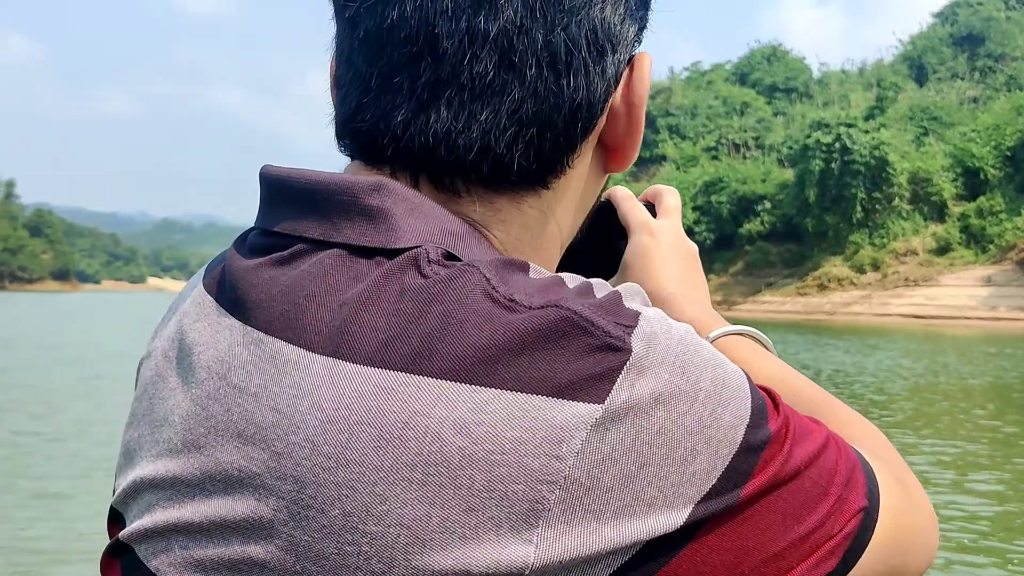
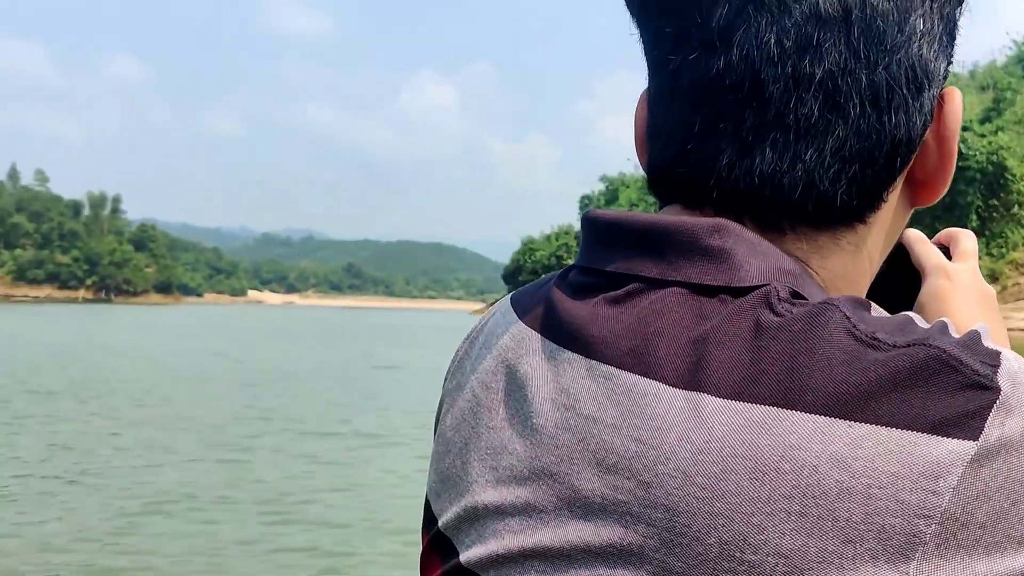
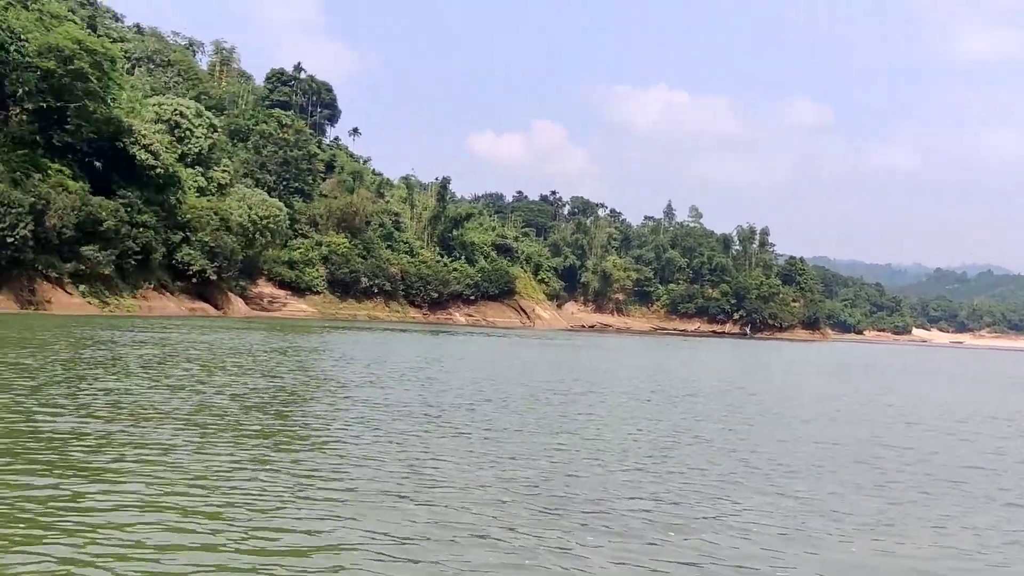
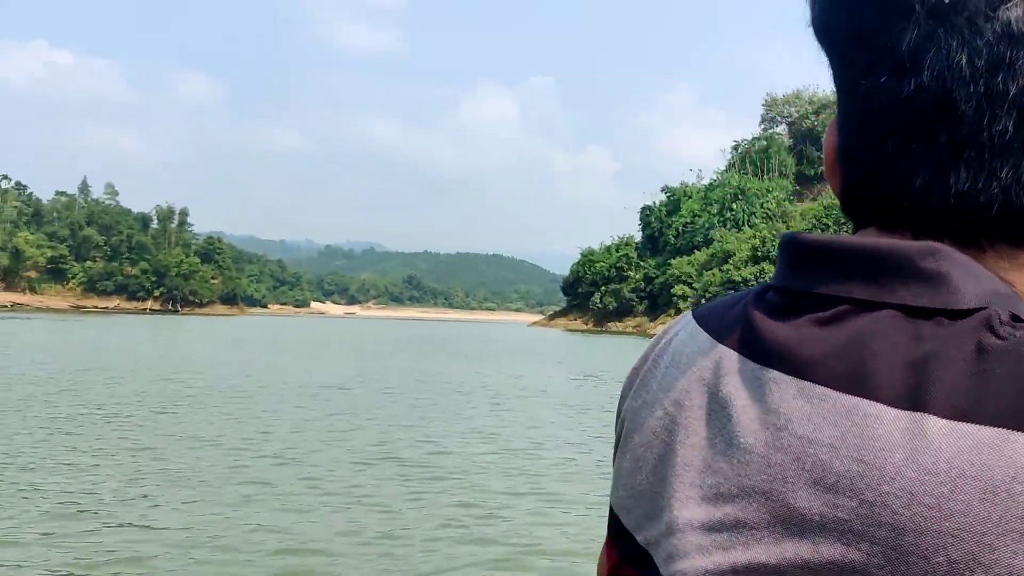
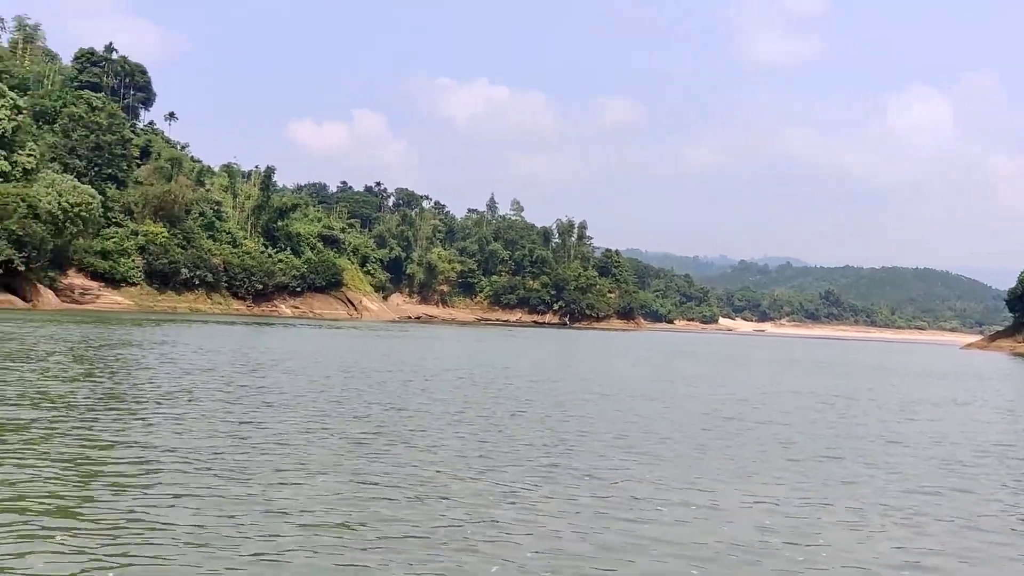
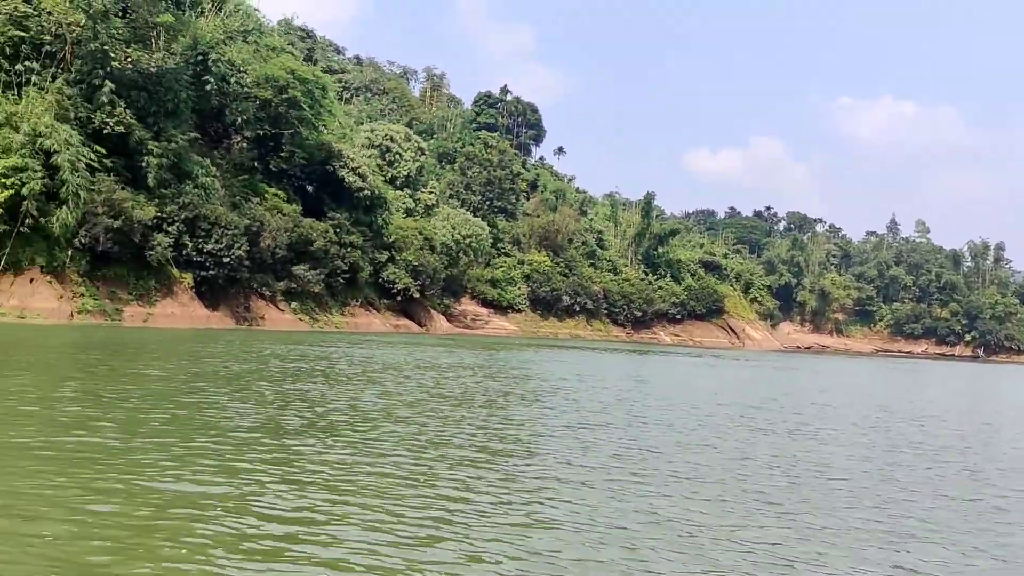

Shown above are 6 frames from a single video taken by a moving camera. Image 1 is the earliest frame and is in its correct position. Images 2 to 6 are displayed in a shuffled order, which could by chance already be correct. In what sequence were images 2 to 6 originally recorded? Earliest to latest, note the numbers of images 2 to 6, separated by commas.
2, 4, 5, 3, 6
